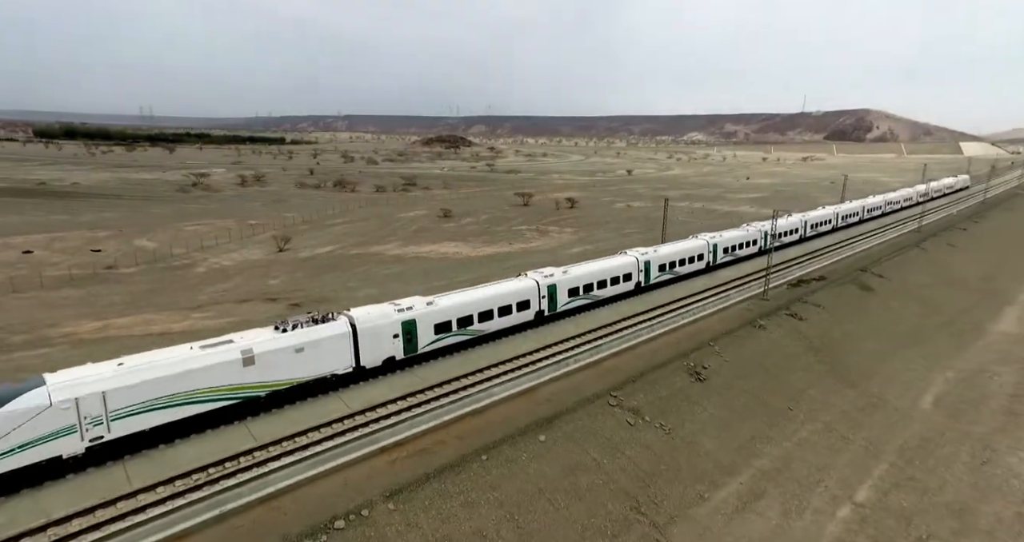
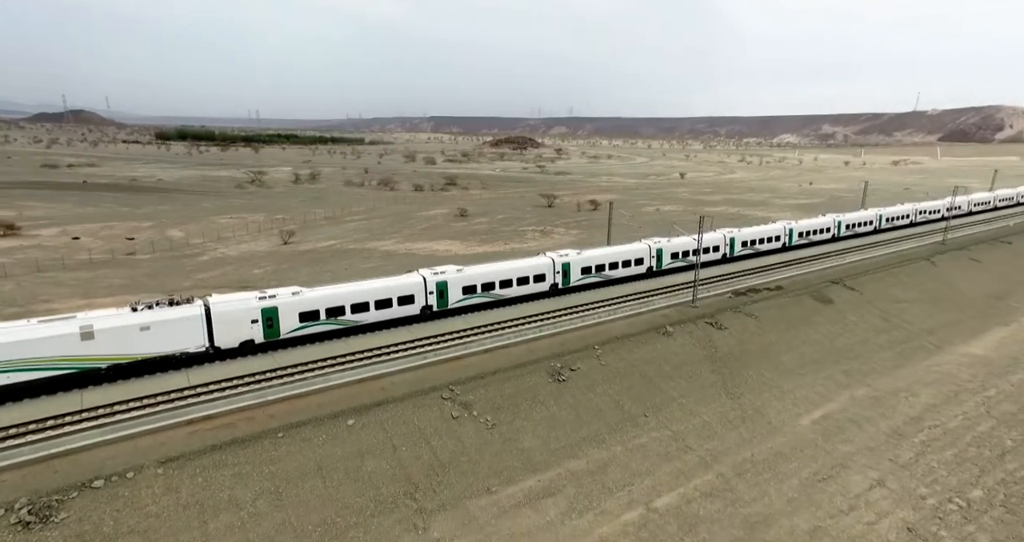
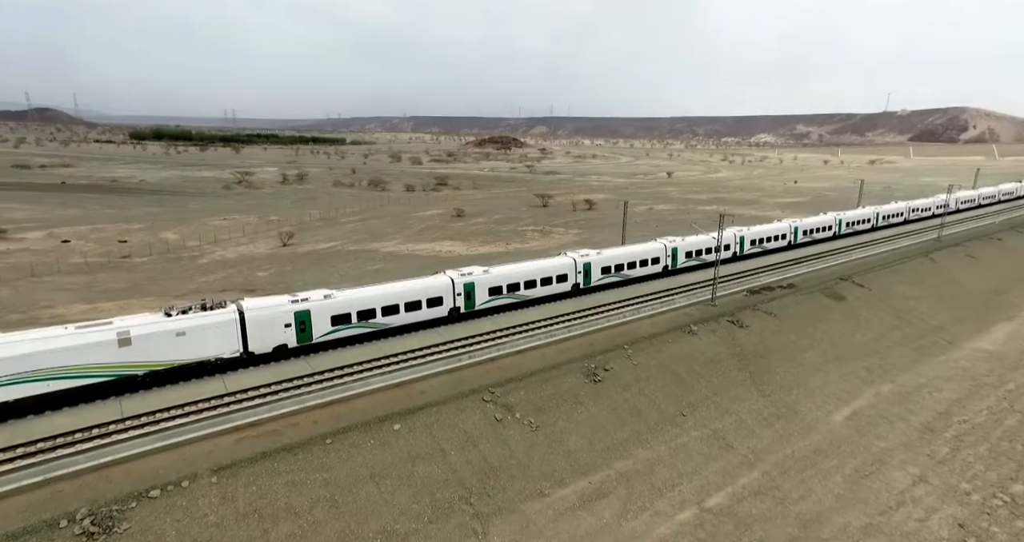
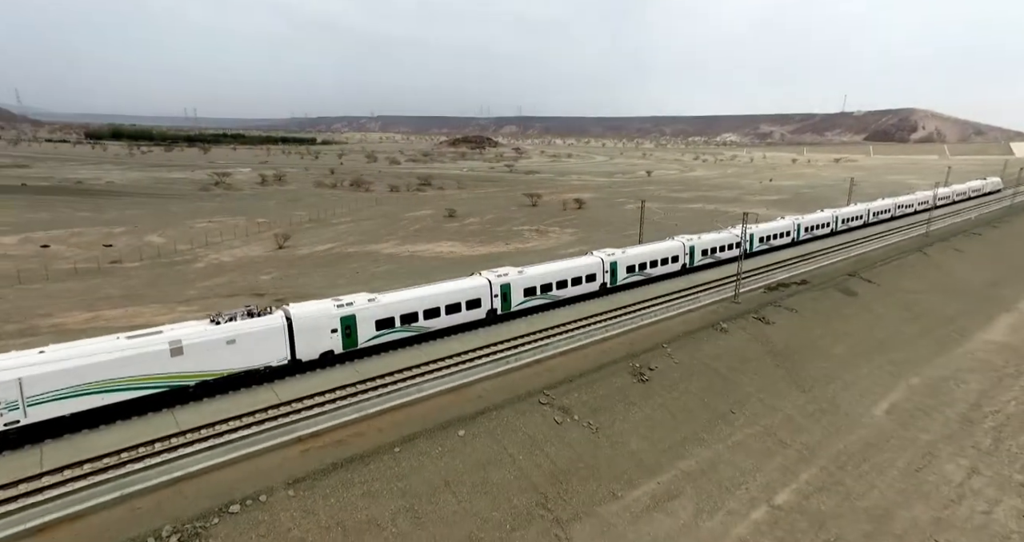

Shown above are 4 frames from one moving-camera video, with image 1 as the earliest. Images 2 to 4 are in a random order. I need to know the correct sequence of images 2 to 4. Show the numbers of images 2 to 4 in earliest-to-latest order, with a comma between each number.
4, 3, 2
